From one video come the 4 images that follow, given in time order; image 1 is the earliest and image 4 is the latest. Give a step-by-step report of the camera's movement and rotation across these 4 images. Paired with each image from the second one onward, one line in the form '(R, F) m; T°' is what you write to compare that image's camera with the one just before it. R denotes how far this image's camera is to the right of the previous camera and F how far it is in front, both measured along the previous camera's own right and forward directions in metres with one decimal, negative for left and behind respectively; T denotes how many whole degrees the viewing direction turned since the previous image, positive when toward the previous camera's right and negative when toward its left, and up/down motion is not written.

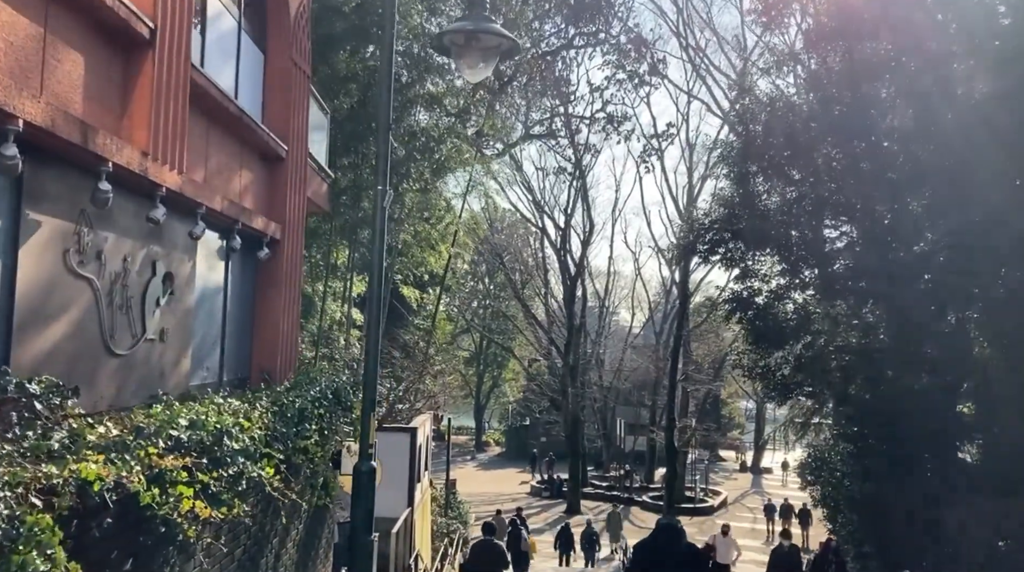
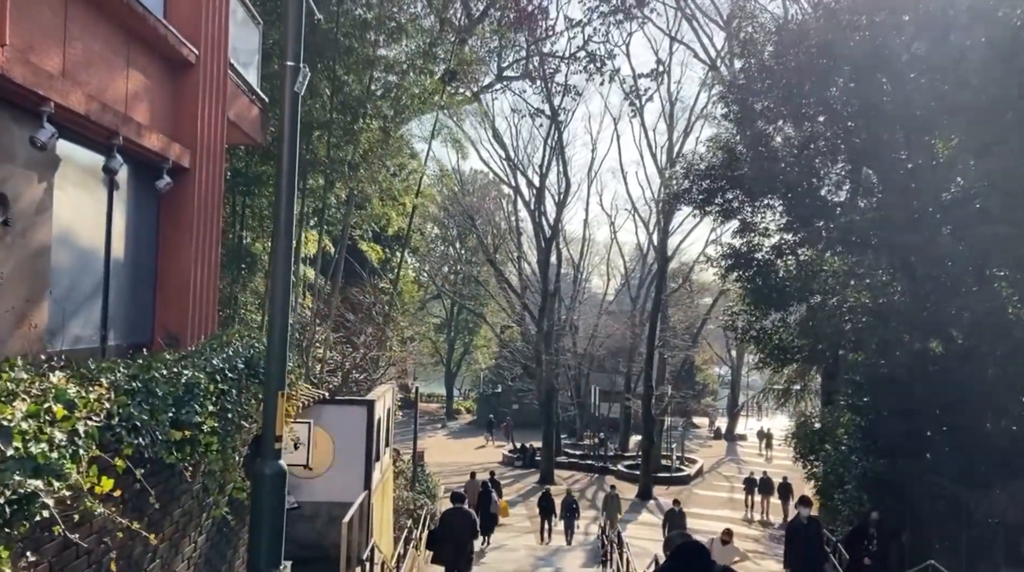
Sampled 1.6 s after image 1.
(0.0, +1.8) m; +2°
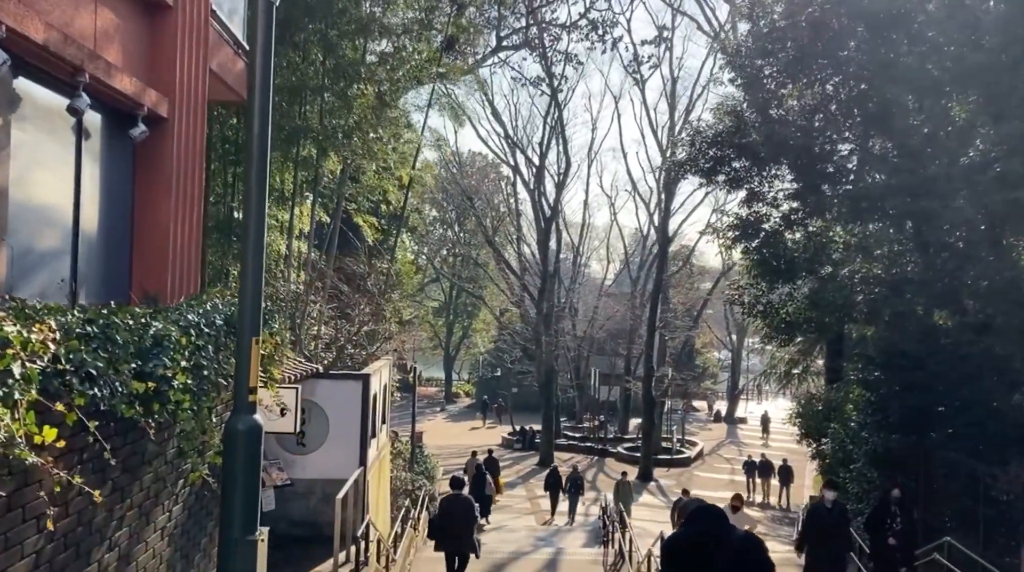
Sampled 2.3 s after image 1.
(0.0, +0.4) m; 0°
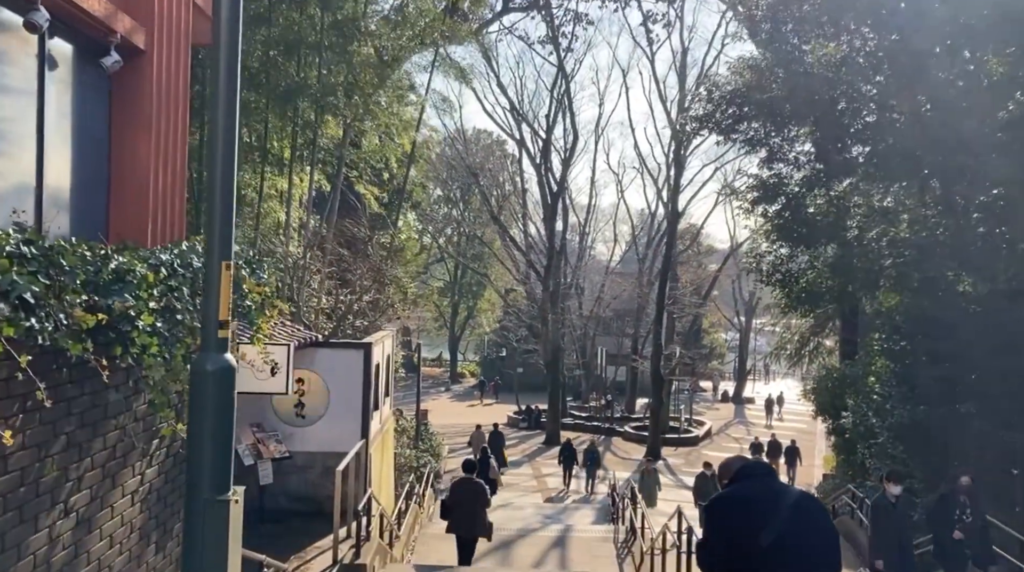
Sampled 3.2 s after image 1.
(0.0, +0.6) m; 0°
